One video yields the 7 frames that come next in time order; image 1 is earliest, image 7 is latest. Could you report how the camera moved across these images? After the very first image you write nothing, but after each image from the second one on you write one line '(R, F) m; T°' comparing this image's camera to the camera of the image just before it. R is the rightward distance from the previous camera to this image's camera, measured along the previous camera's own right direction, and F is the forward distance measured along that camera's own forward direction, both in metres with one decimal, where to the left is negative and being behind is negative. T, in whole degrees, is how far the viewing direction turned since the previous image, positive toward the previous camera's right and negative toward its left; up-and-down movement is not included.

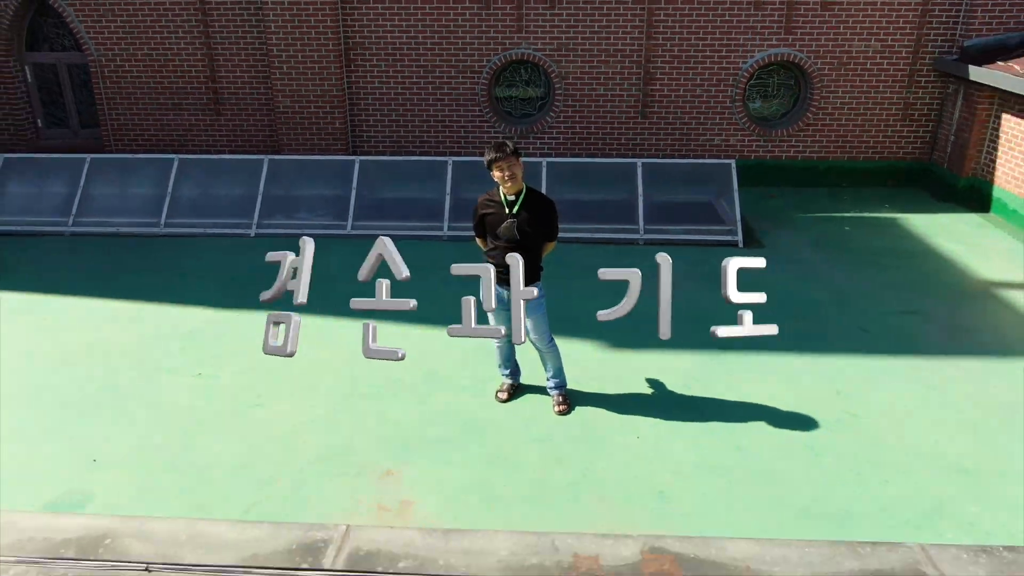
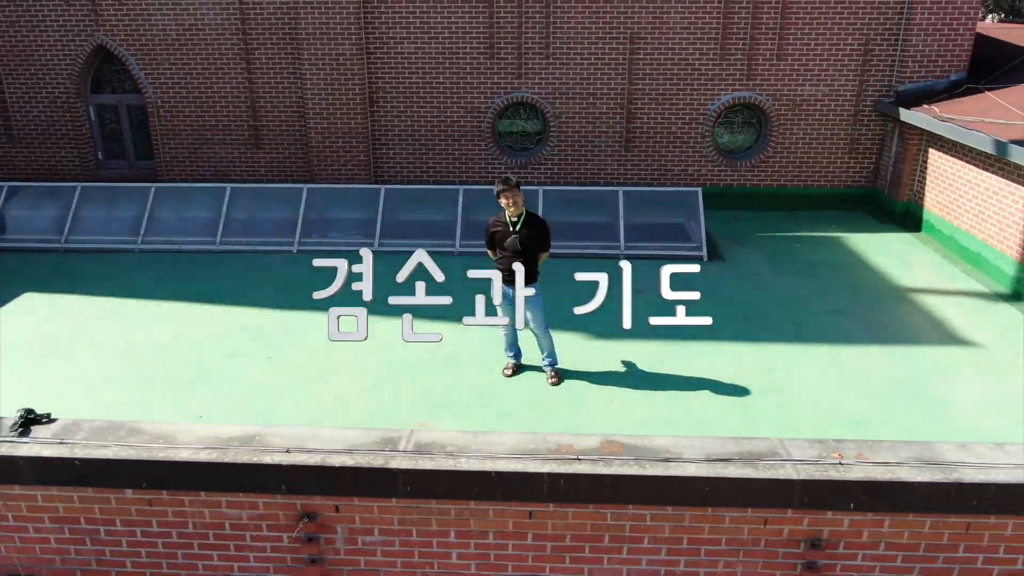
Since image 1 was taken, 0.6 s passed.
(0.0, -1.5) m; 0°
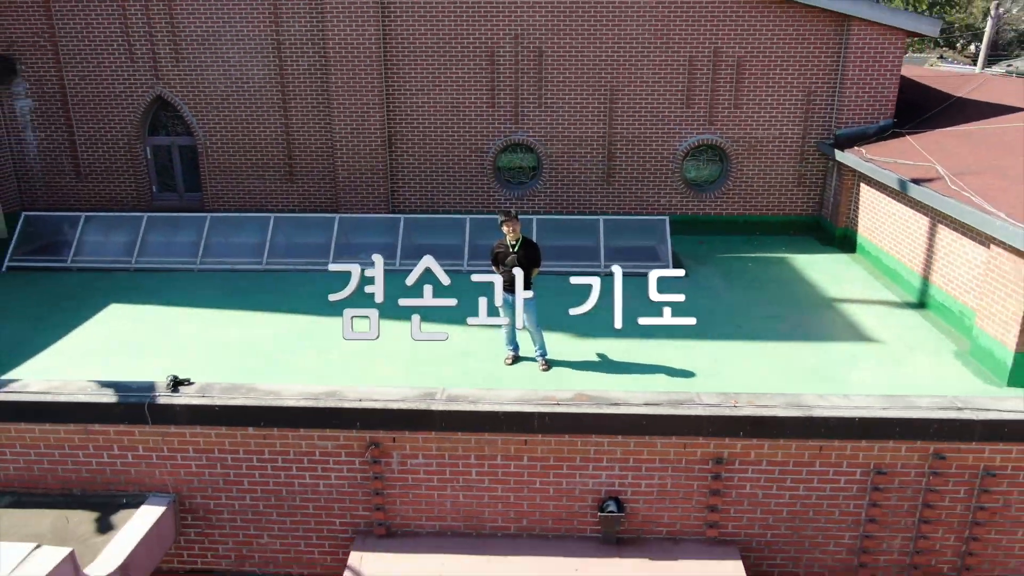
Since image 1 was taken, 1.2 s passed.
(0.0, -1.9) m; 0°
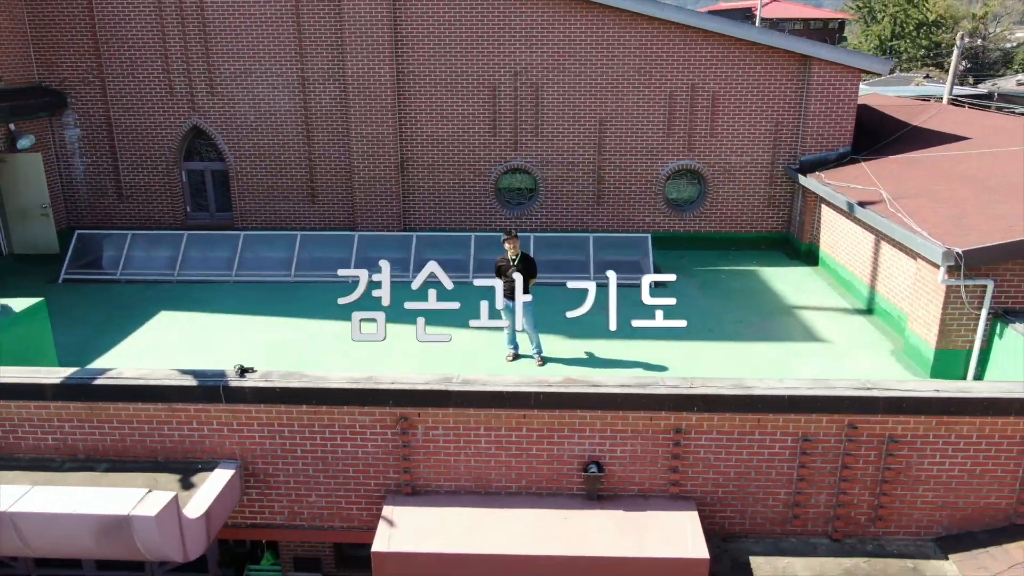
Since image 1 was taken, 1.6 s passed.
(0.0, -1.5) m; 0°
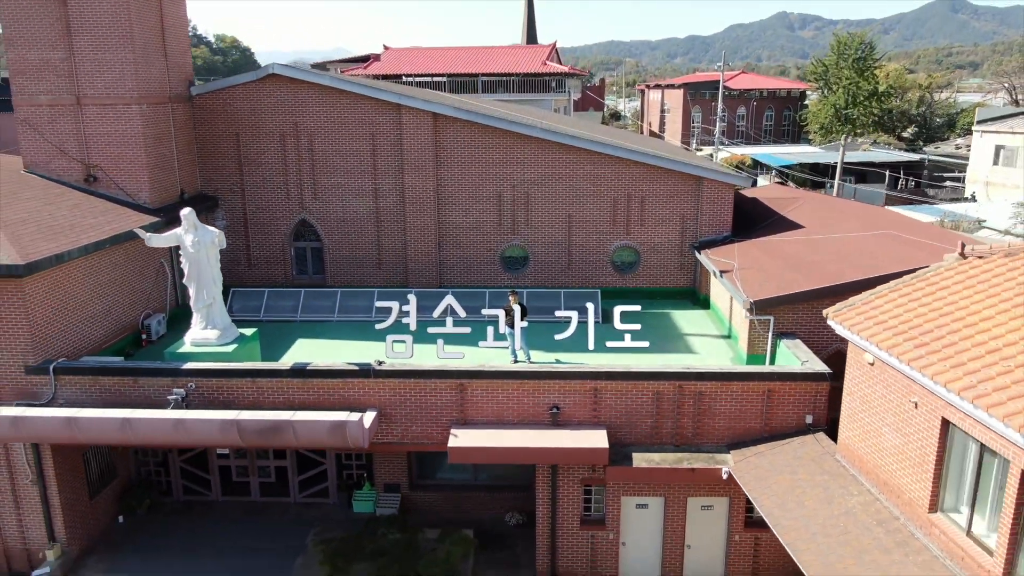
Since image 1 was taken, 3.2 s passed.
(-0.1, -7.5) m; 0°
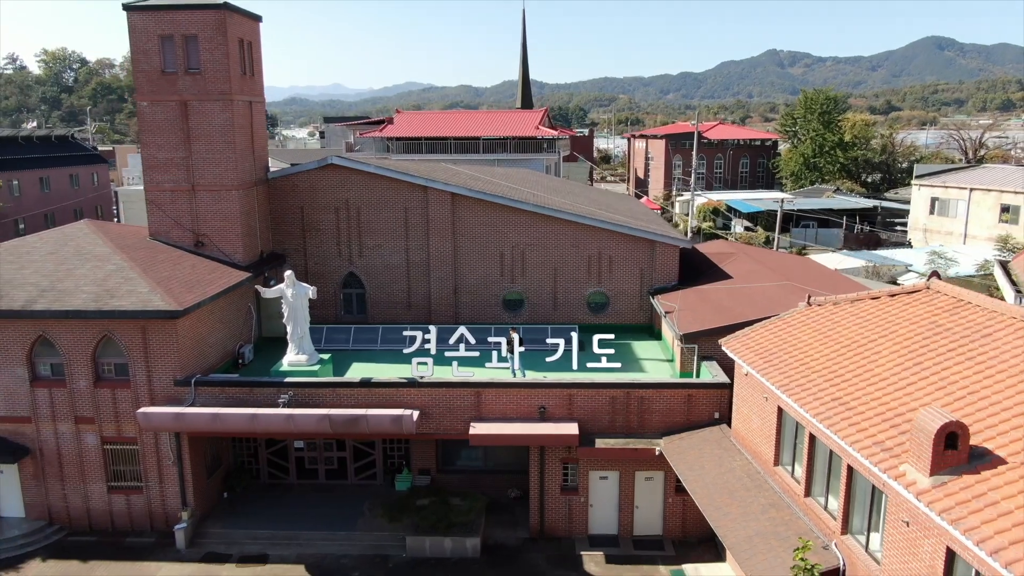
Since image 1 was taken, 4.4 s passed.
(-0.1, -6.7) m; 0°
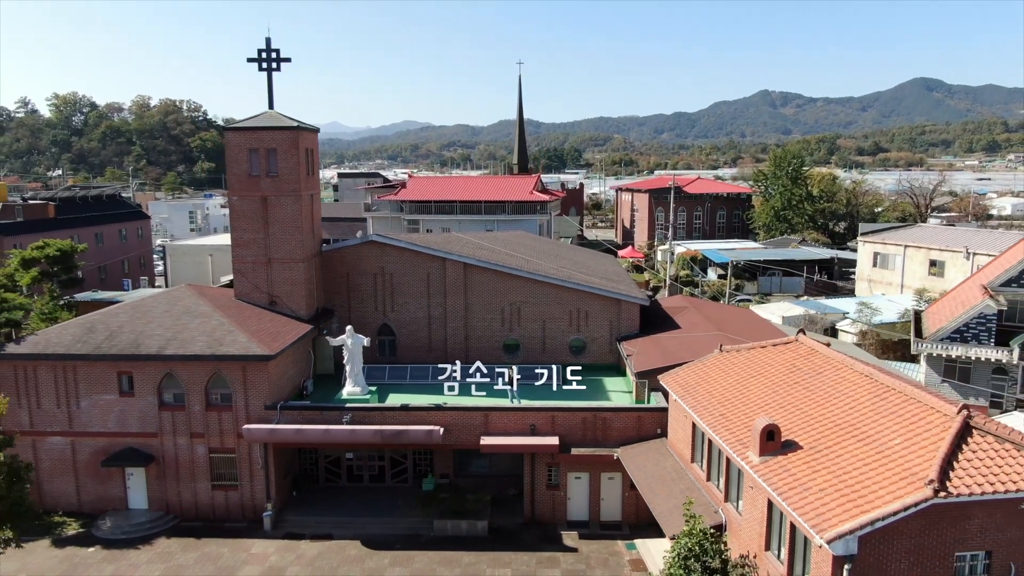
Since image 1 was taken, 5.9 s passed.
(-0.1, -8.3) m; 0°
